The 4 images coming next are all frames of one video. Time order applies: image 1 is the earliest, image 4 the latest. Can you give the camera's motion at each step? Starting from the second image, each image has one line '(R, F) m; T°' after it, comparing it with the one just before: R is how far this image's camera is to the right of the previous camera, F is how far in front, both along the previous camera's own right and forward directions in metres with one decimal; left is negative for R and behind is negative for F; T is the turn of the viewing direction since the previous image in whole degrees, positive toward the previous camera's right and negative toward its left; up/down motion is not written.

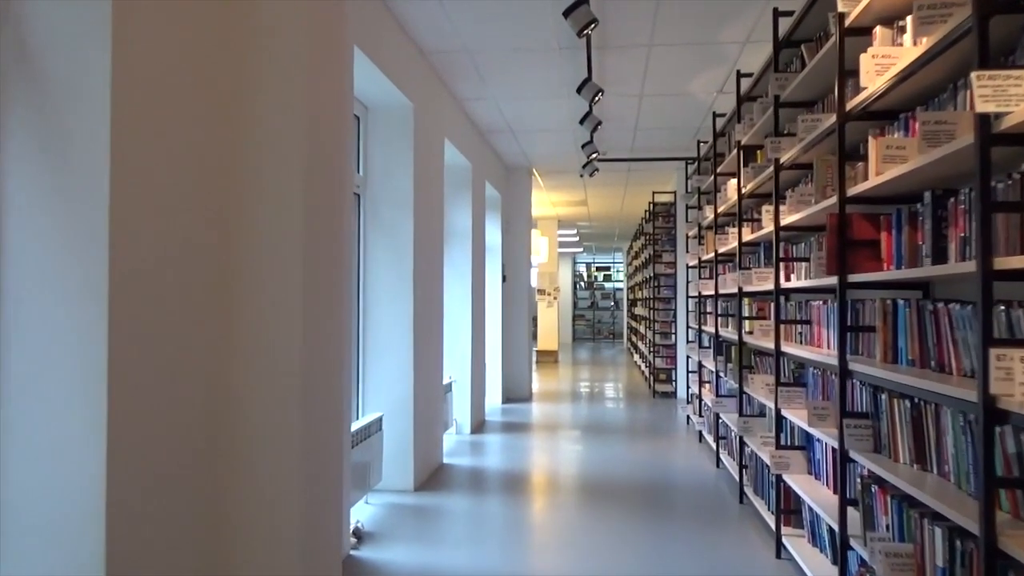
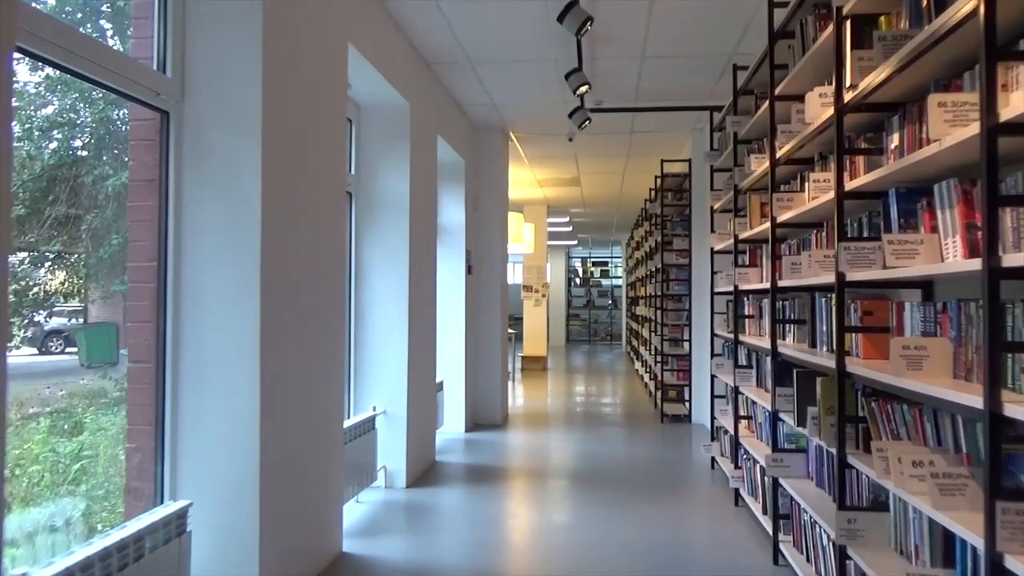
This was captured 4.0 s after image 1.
(+0.3, +2.0) m; 0°
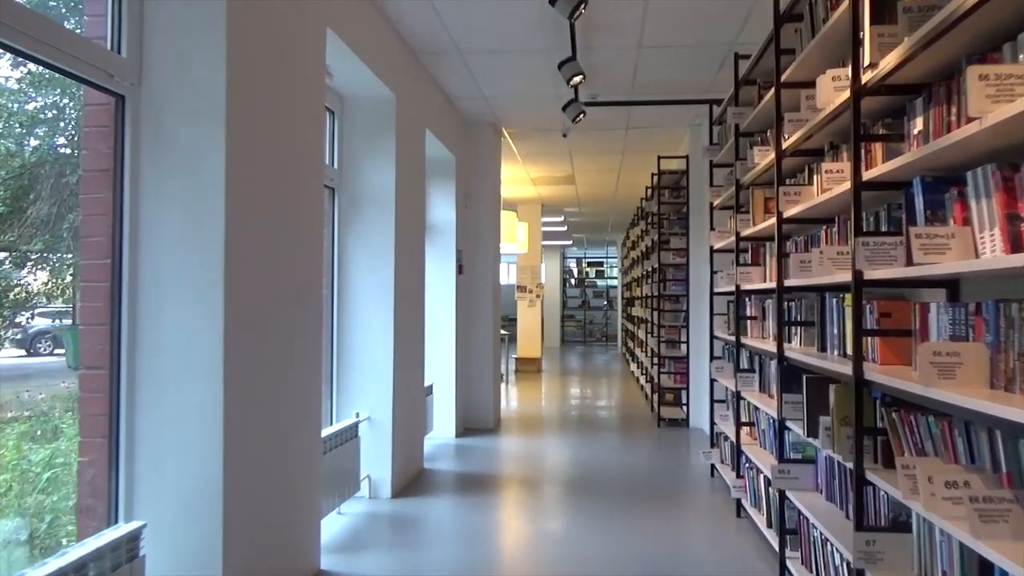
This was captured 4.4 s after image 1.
(0.0, +0.2) m; 0°
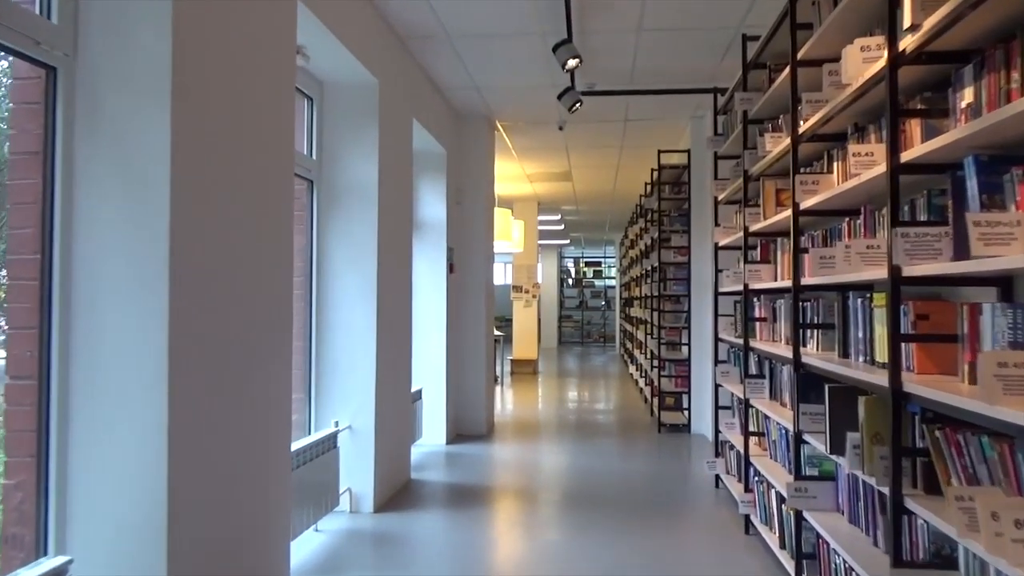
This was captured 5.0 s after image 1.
(0.0, +0.3) m; 0°
